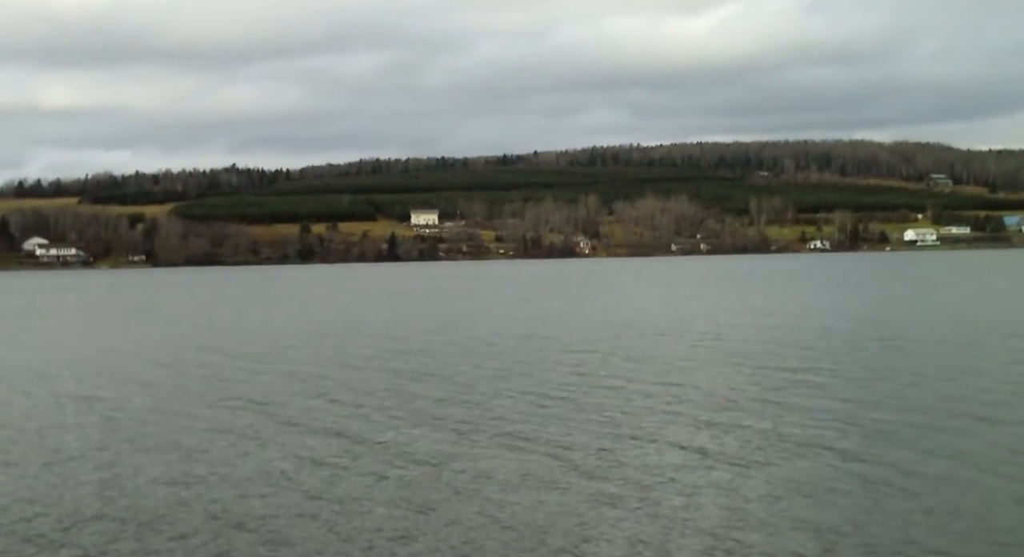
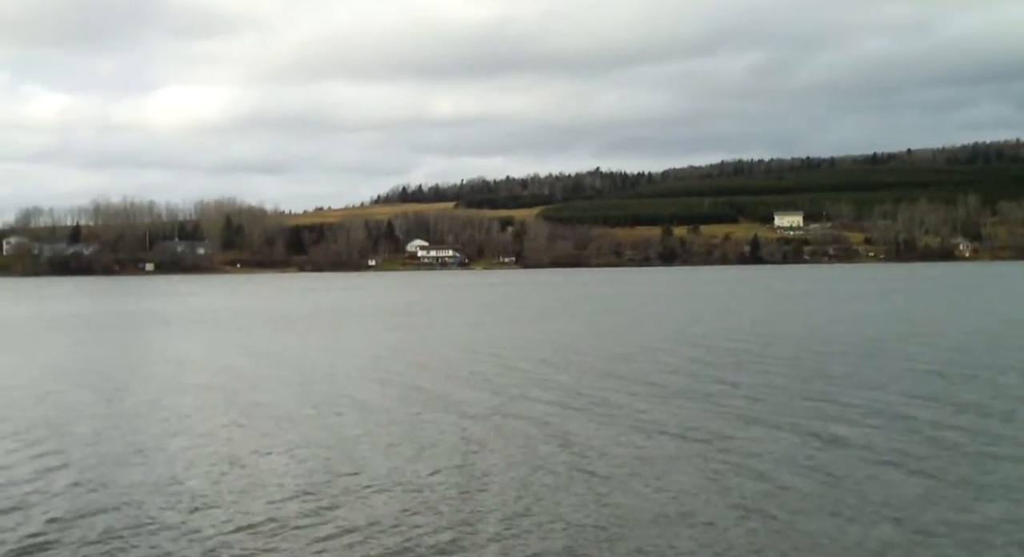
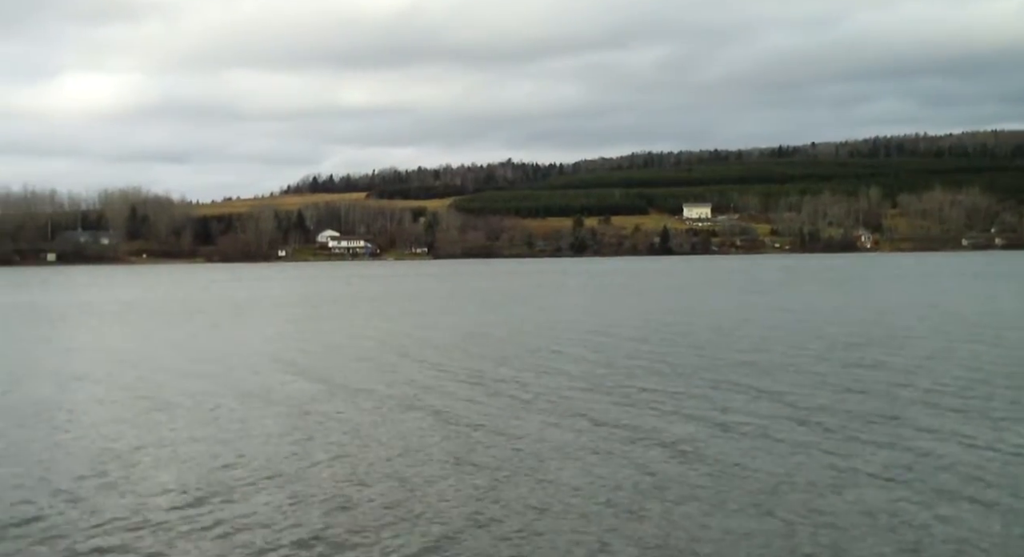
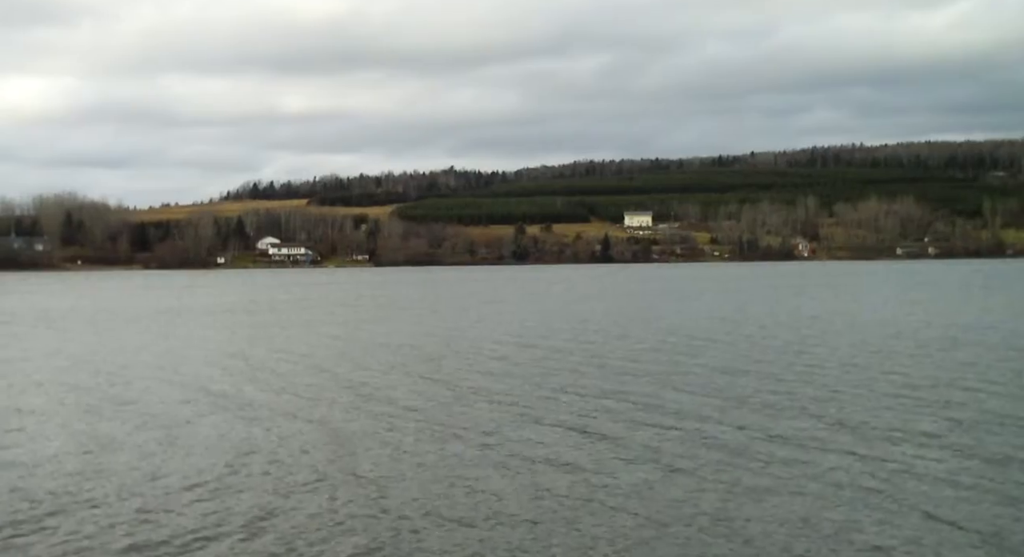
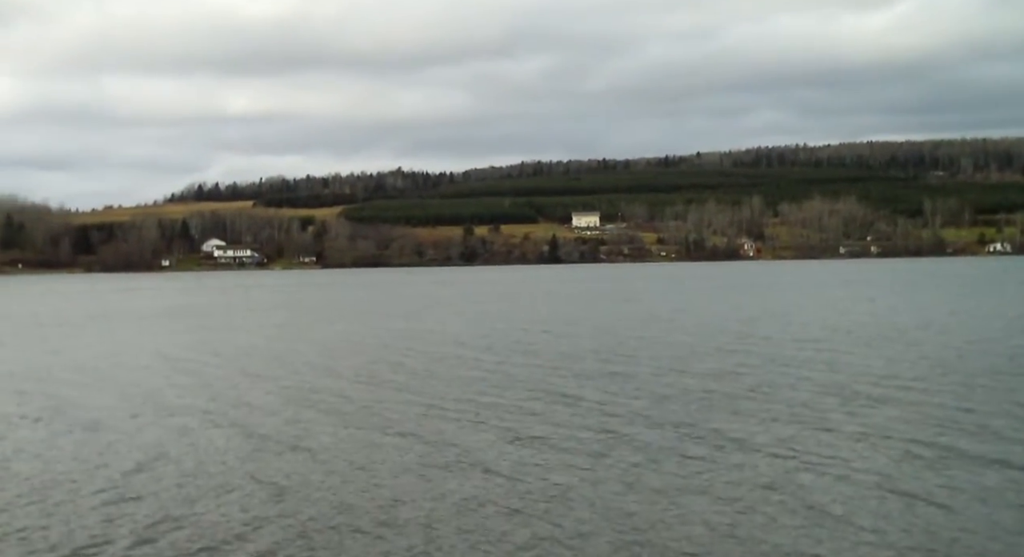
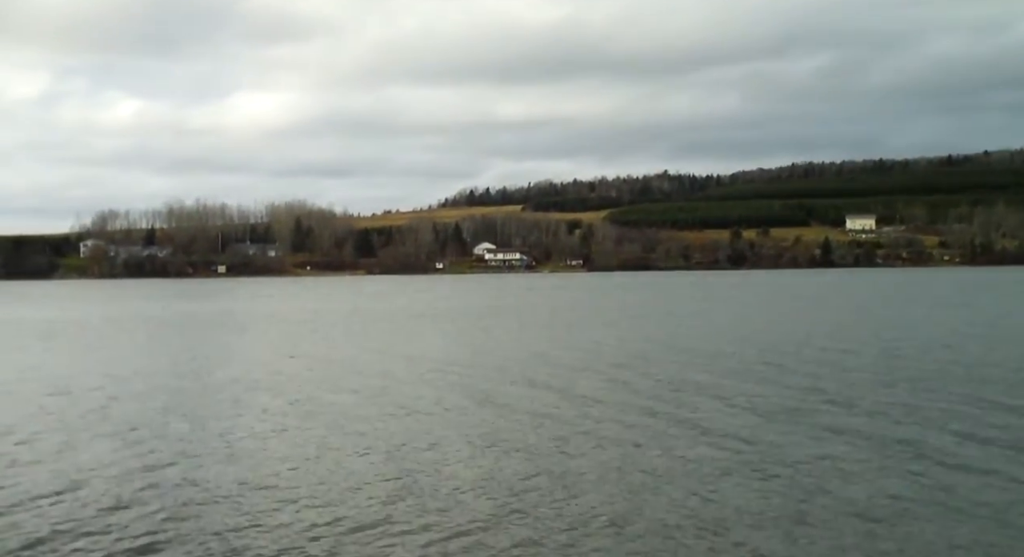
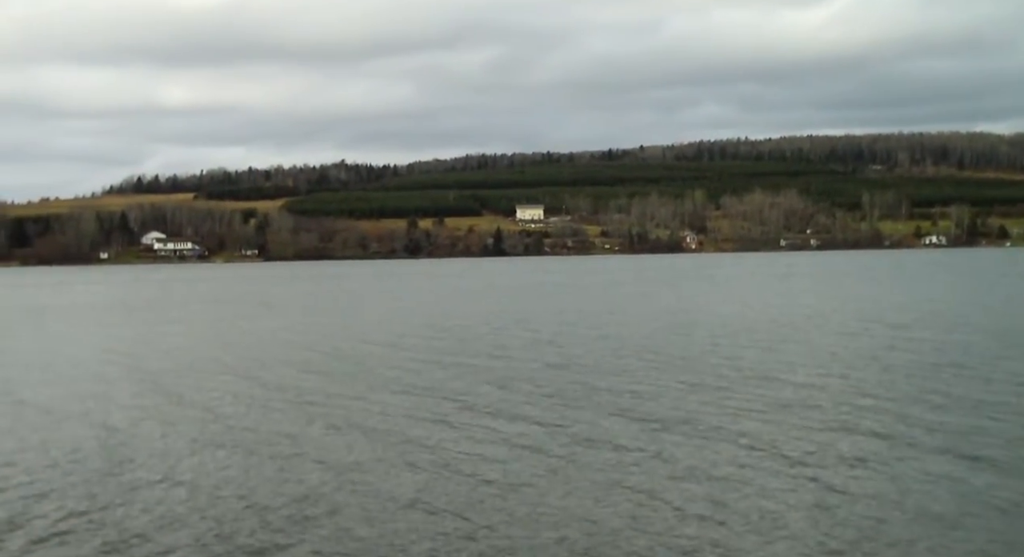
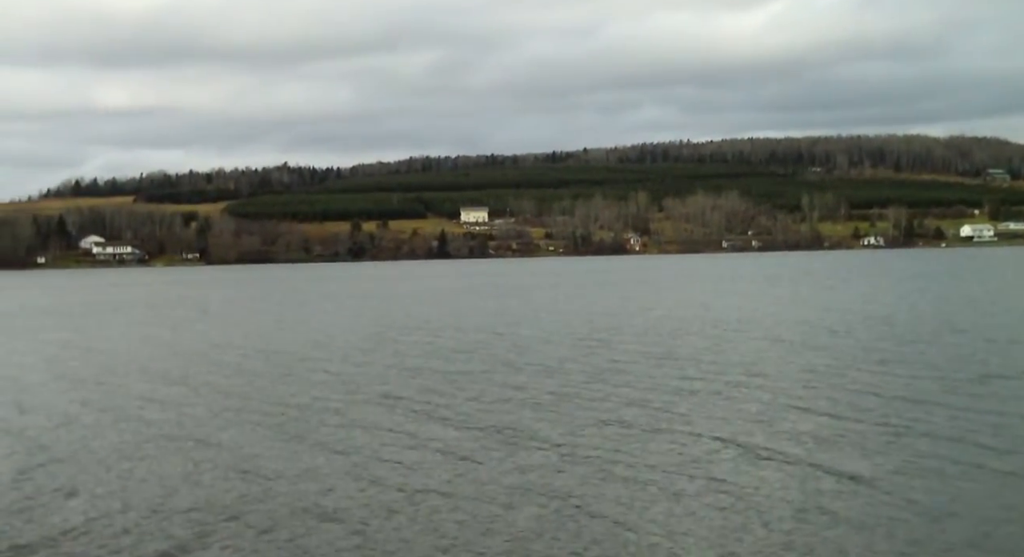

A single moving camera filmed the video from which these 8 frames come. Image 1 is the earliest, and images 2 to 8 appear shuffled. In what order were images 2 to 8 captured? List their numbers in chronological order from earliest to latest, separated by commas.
8, 7, 5, 4, 3, 2, 6
